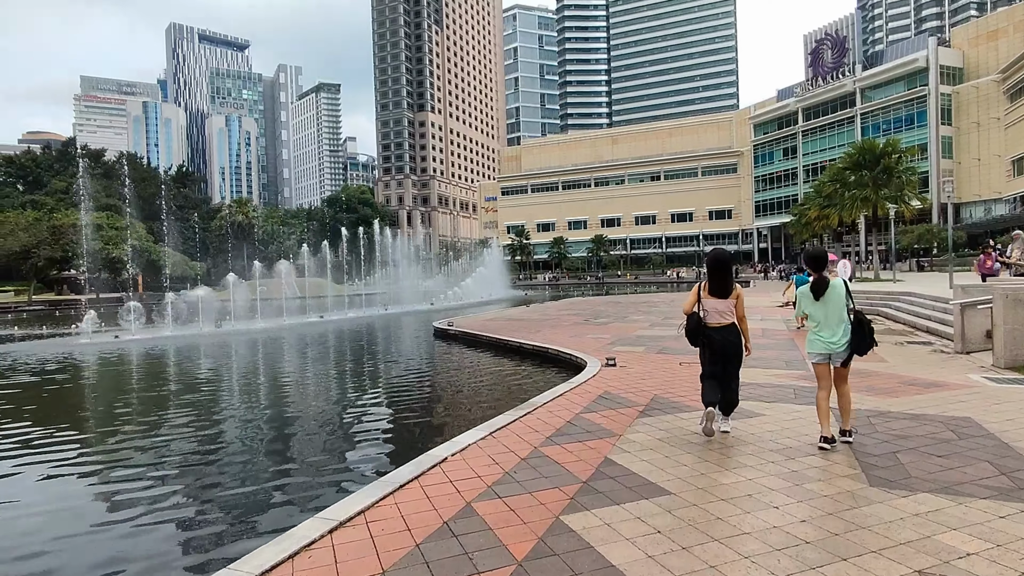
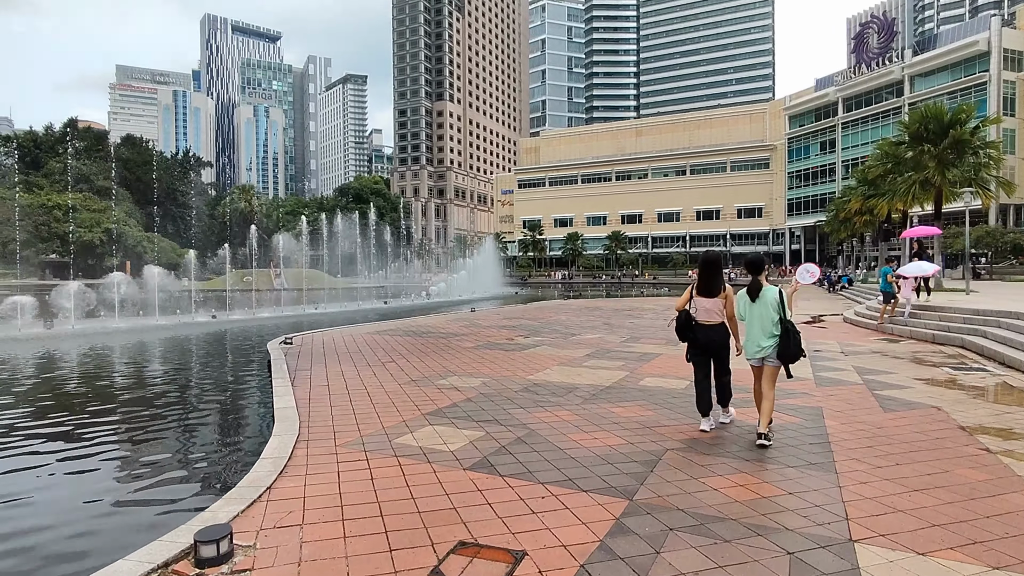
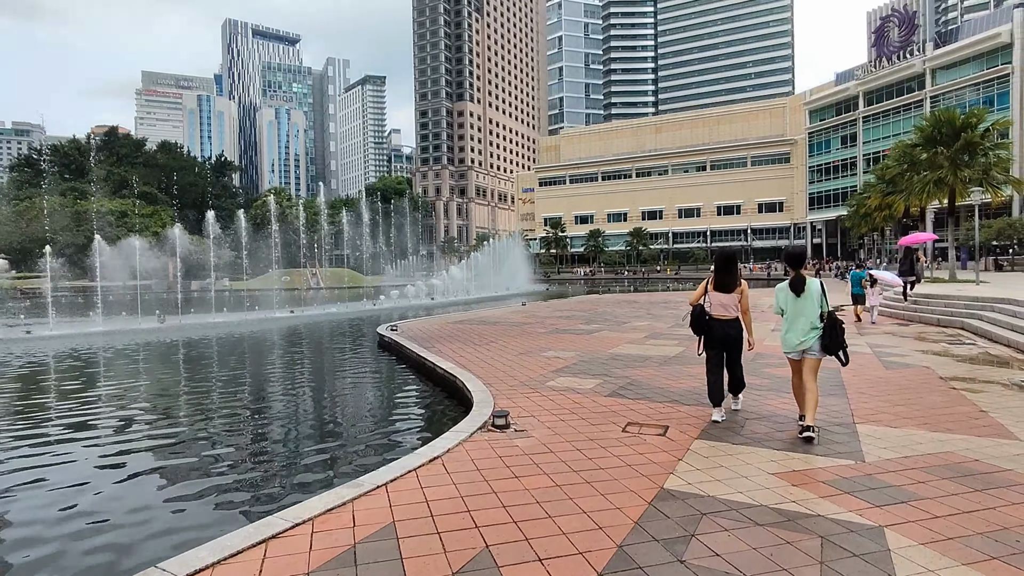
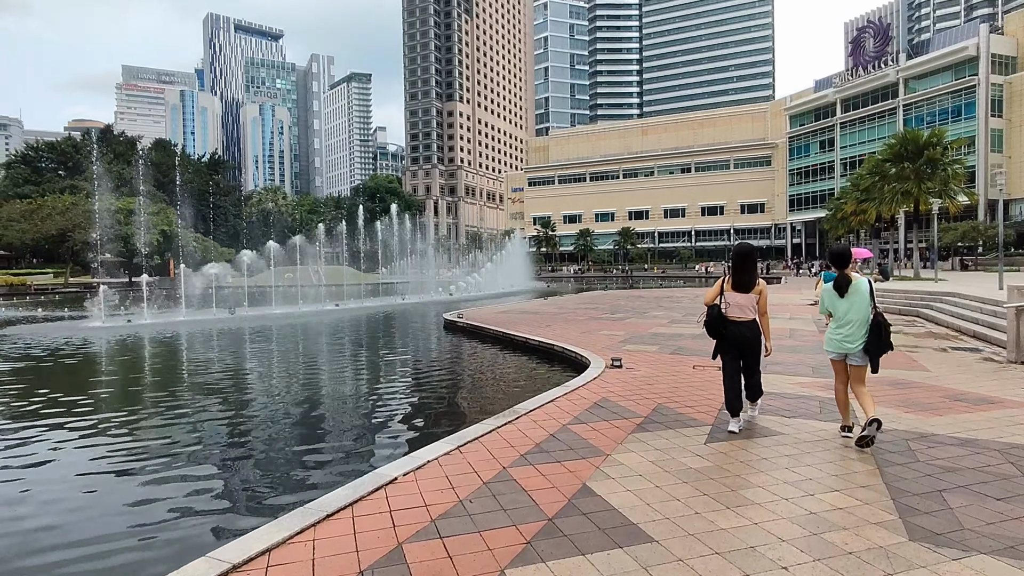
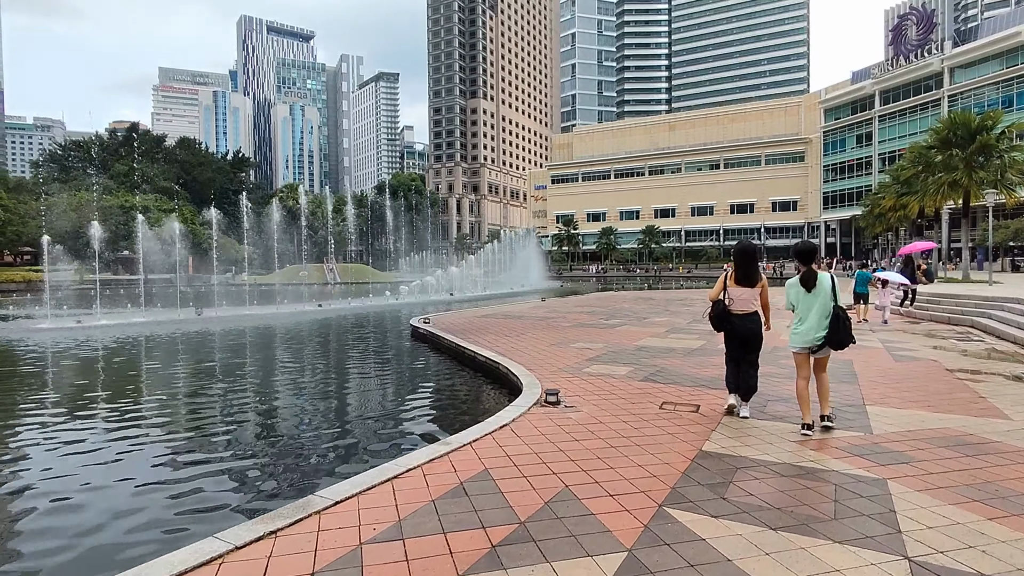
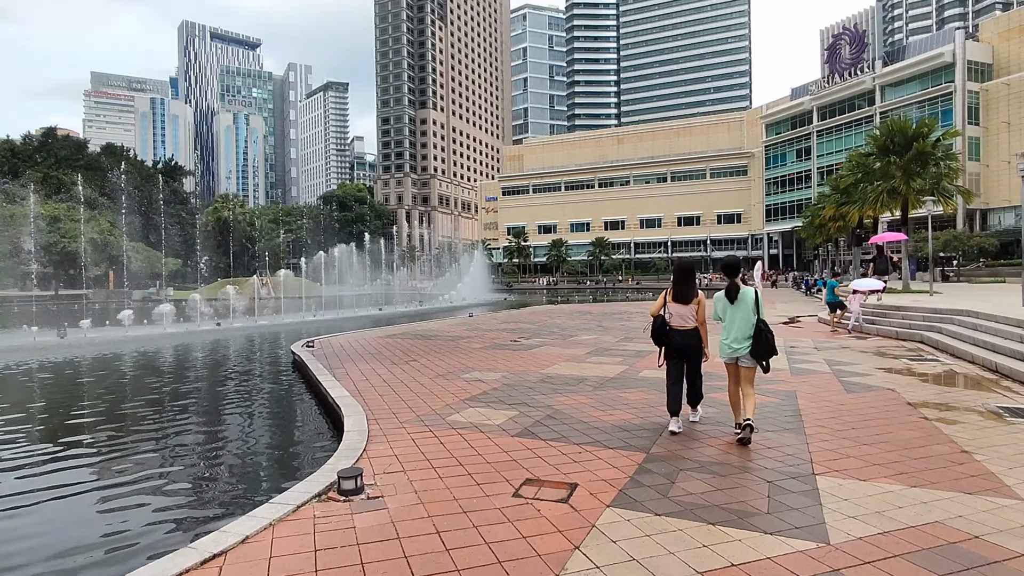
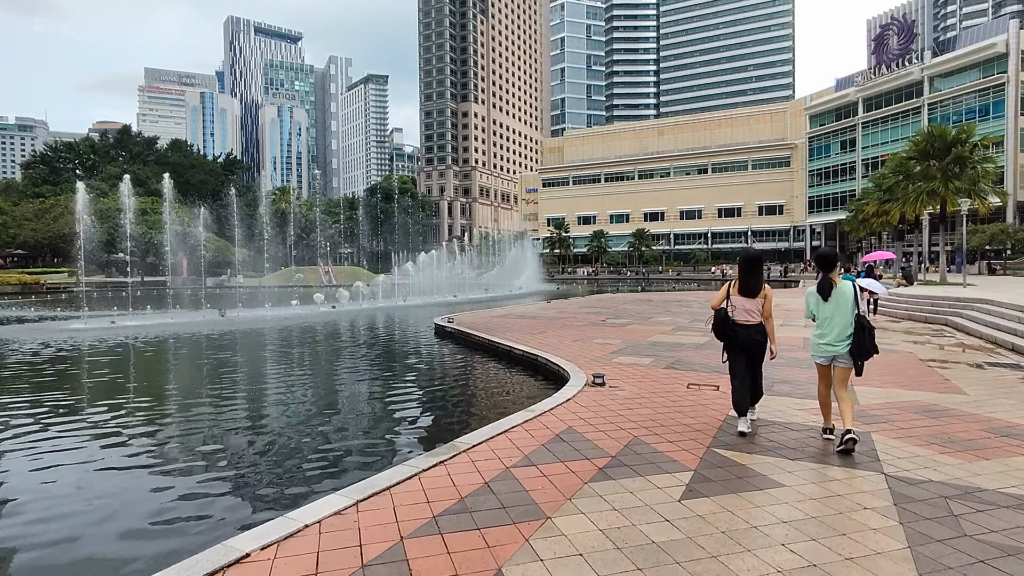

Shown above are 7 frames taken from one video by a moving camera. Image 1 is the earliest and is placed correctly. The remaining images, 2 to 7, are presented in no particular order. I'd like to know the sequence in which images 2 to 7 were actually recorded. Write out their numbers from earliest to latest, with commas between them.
4, 7, 5, 3, 6, 2
